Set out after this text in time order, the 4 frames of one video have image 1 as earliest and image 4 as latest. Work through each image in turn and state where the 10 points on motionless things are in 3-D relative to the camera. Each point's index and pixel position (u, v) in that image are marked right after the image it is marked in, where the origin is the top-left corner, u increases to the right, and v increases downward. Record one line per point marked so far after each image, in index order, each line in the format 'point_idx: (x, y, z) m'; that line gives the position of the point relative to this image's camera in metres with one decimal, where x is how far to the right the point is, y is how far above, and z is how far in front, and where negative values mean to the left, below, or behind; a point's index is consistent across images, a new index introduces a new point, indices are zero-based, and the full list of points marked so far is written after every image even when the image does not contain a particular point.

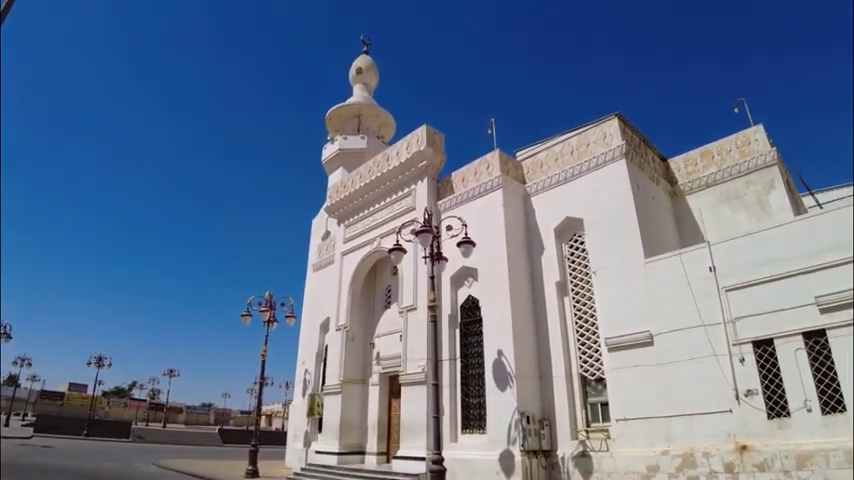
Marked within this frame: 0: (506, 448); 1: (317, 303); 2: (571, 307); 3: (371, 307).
0: (+1.4, -3.5, +8.5) m
1: (-3.1, -1.8, +14.4) m
2: (+2.7, -1.3, +9.5) m
3: (-1.4, -1.7, +12.8) m
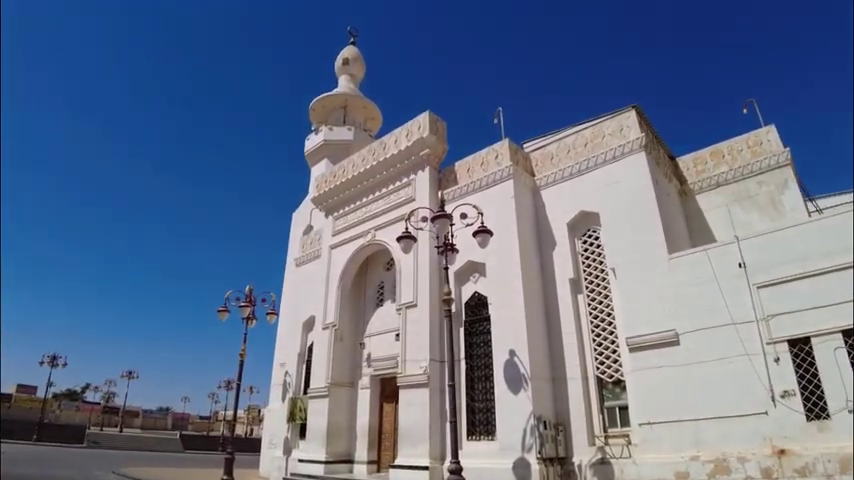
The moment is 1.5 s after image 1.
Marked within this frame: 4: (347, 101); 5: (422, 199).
0: (+1.5, -3.4, +7.9) m
1: (-3.4, -1.6, +13.4) m
2: (+2.8, -1.2, +9.0) m
3: (-1.6, -1.5, +12.0) m
4: (-2.8, +4.8, +17.5) m
5: (-0.1, +0.9, +10.8) m
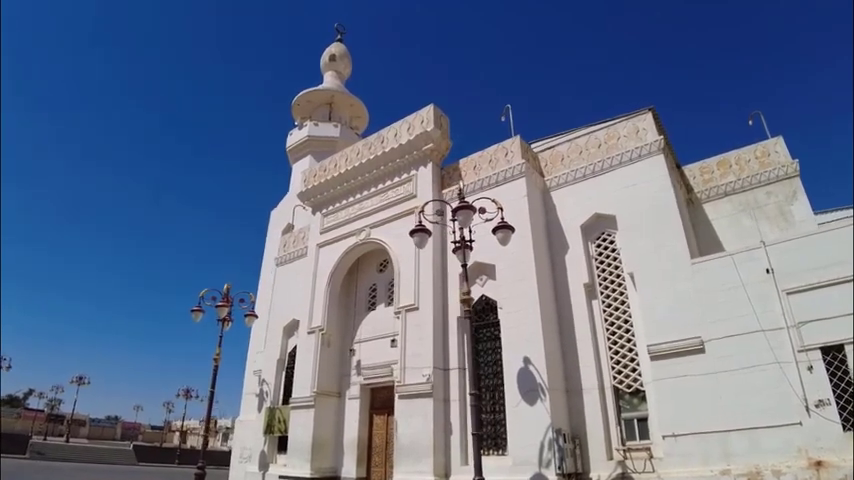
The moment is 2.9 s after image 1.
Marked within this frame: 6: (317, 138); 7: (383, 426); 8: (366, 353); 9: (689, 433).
0: (+1.6, -3.4, +7.3) m
1: (-3.6, -1.6, +12.4) m
2: (+3.0, -1.2, +8.6) m
3: (-1.7, -1.5, +11.2) m
4: (-3.1, +4.7, +16.7) m
5: (-0.1, +0.9, +10.2) m
6: (-3.4, +3.2, +15.7) m
7: (-0.9, -3.6, +9.8) m
8: (-1.3, -2.3, +10.3) m
9: (+3.8, -2.8, +7.2) m
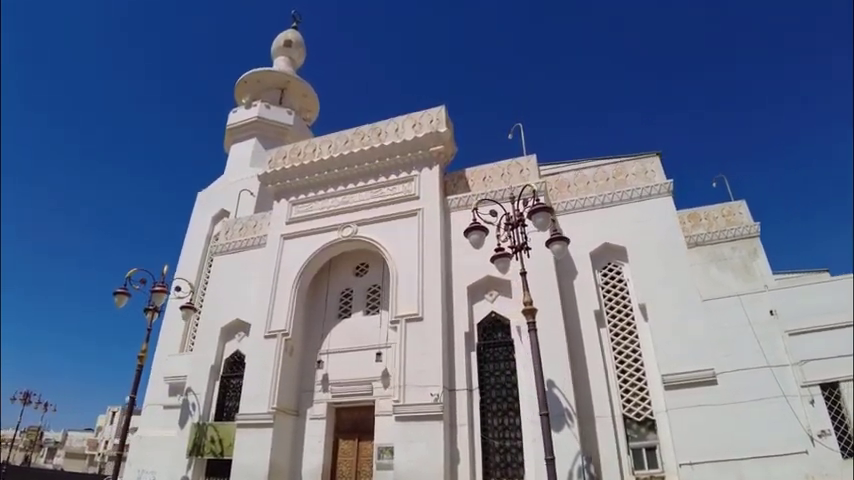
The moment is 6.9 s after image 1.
0: (+1.9, -3.5, +6.7) m
1: (-4.3, -1.2, +10.4) m
2: (+3.1, -1.7, +8.5) m
3: (-2.1, -1.4, +9.7) m
4: (-4.2, +4.7, +15.1) m
5: (0.0, +0.8, +9.4) m
6: (-4.4, +3.3, +14.0) m
7: (-1.2, -3.6, +8.4) m
8: (-1.6, -2.2, +9.0) m
9: (+4.0, -3.3, +7.3) m
